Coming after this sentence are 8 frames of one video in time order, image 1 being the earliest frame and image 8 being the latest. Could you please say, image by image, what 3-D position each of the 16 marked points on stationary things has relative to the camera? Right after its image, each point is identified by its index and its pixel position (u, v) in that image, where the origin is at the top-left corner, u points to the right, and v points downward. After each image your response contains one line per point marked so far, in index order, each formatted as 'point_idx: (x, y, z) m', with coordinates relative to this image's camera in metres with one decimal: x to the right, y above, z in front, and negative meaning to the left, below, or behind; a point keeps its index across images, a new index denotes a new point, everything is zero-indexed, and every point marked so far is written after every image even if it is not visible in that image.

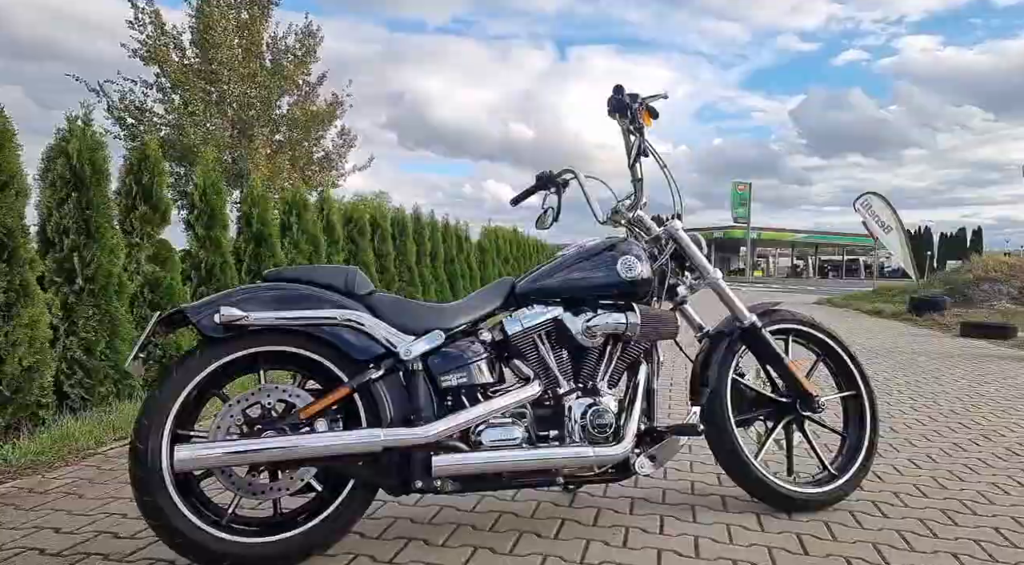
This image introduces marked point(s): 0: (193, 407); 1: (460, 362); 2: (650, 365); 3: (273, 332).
0: (-1.1, -0.5, +3.1) m
1: (-0.2, -0.3, +3.5) m
2: (+0.6, -0.4, +3.9) m
3: (-0.9, -0.2, +3.2) m
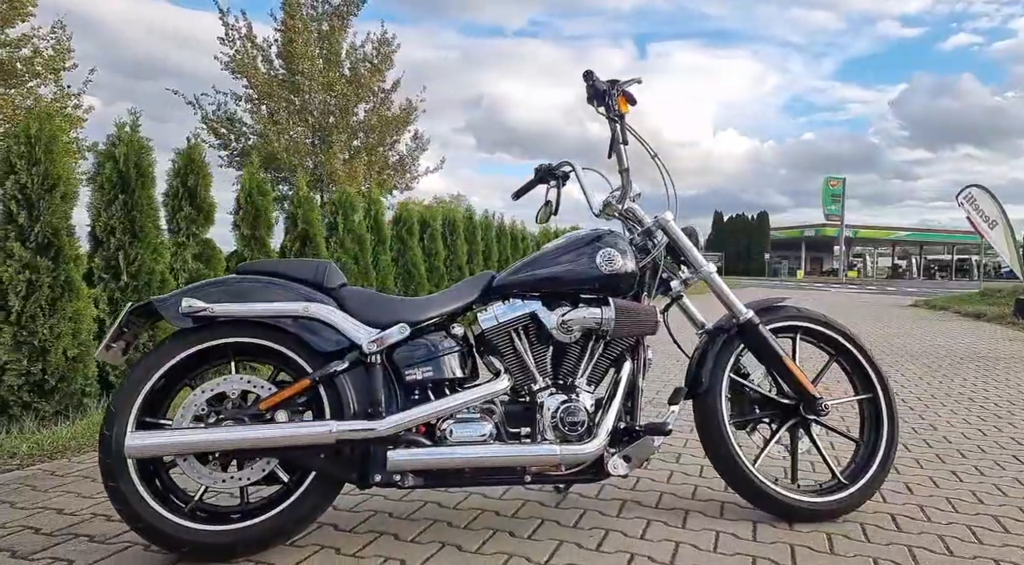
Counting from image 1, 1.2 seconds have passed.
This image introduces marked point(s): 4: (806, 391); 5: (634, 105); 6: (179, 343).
0: (-1.3, -0.4, +3.2) m
1: (-0.3, -0.3, +3.5) m
2: (+0.5, -0.4, +3.8) m
3: (-1.1, -0.2, +3.3) m
4: (+1.3, -0.5, +4.1) m
5: (+0.5, +0.7, +3.6) m
6: (-1.3, -0.2, +3.2) m
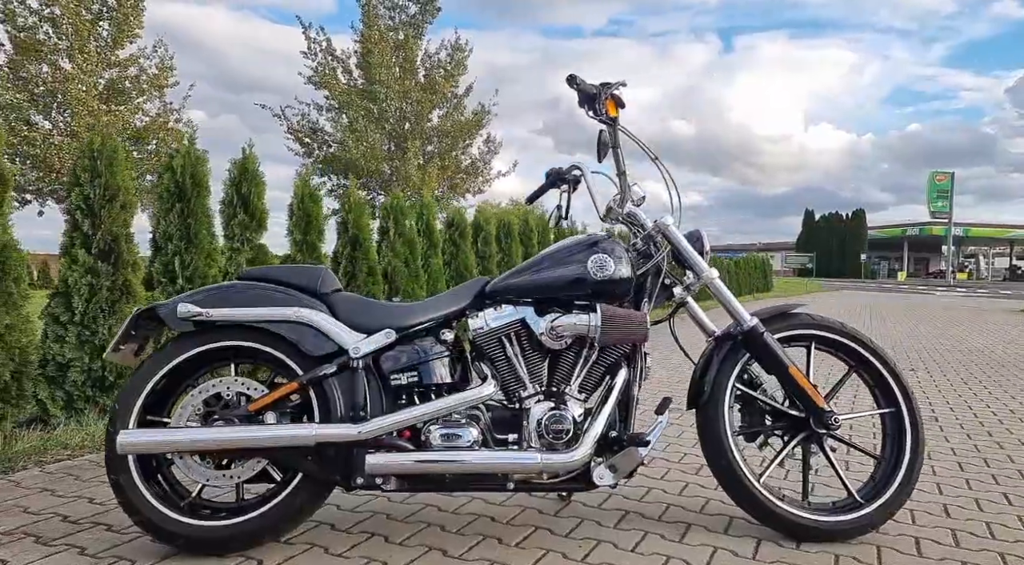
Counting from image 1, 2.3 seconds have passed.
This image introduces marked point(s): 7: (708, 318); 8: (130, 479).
0: (-1.4, -0.5, +3.4) m
1: (-0.4, -0.3, +3.5) m
2: (+0.5, -0.4, +3.7) m
3: (-1.1, -0.2, +3.4) m
4: (+1.3, -0.5, +3.9) m
5: (+0.4, +0.7, +3.5) m
6: (-1.3, -0.3, +3.4) m
7: (+0.9, -0.1, +3.9) m
8: (-1.5, -0.8, +3.3) m
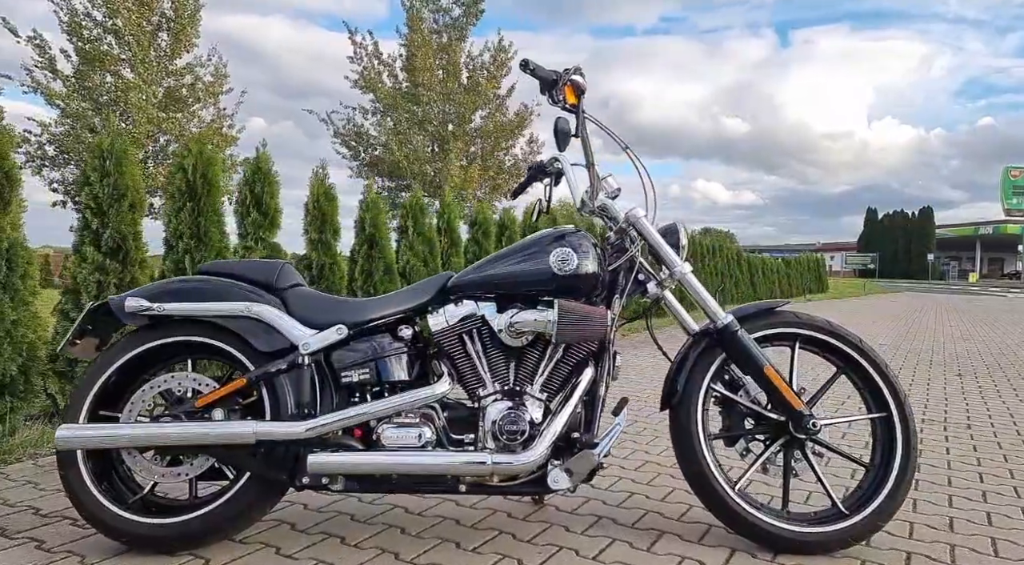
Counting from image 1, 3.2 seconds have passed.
0: (-1.6, -0.4, +3.4) m
1: (-0.6, -0.3, +3.4) m
2: (+0.4, -0.4, +3.6) m
3: (-1.3, -0.2, +3.4) m
4: (+1.1, -0.5, +3.6) m
5: (+0.3, +0.7, +3.4) m
6: (-1.5, -0.2, +3.4) m
7: (+0.8, -0.1, +3.7) m
8: (-1.7, -0.7, +3.3) m
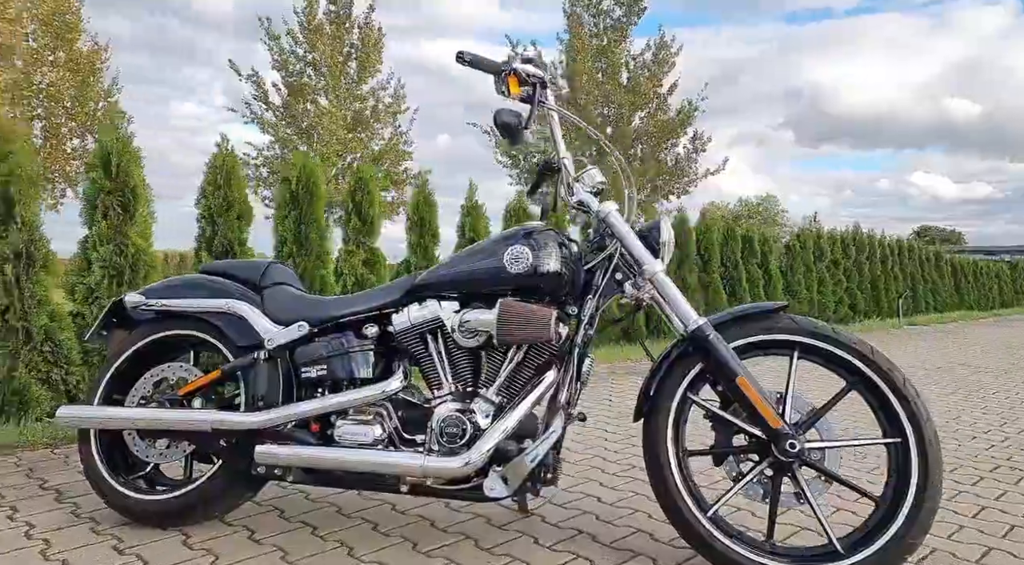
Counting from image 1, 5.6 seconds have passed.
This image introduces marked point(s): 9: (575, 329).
0: (-1.7, -0.4, +3.8) m
1: (-0.7, -0.3, +3.5) m
2: (+0.2, -0.4, +3.4) m
3: (-1.4, -0.2, +3.7) m
4: (+1.0, -0.5, +3.2) m
5: (+0.1, +0.7, +3.2) m
6: (-1.7, -0.2, +3.8) m
7: (+0.6, -0.1, +3.3) m
8: (-1.8, -0.7, +3.7) m
9: (+0.3, -0.2, +3.4) m
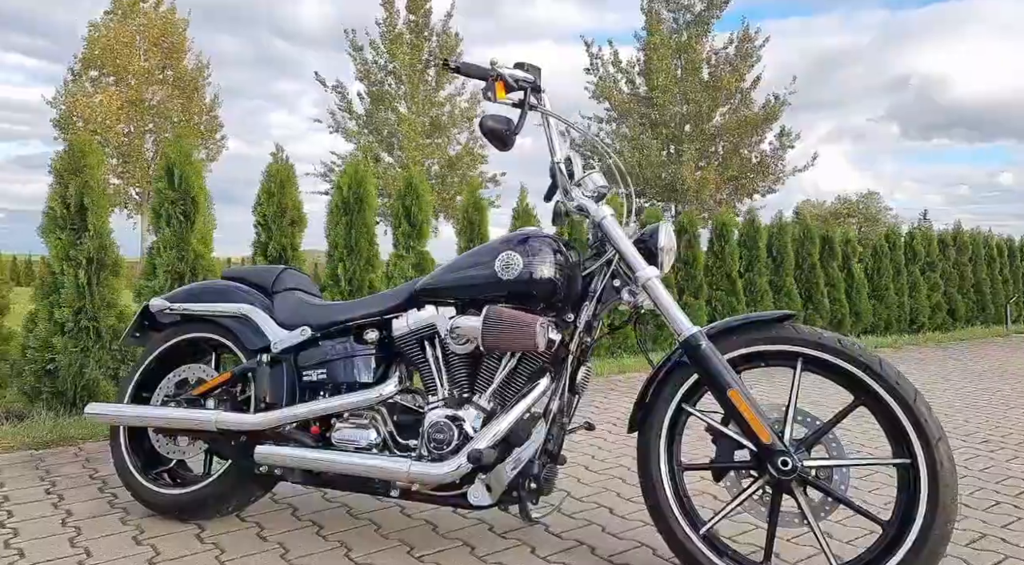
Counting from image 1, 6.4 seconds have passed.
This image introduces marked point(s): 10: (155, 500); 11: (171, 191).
0: (-1.7, -0.4, +4.0) m
1: (-0.7, -0.3, +3.6) m
2: (+0.2, -0.4, +3.3) m
3: (-1.4, -0.2, +3.9) m
4: (+0.9, -0.6, +3.0) m
5: (0.0, +0.7, +3.2) m
6: (-1.6, -0.2, +3.9) m
7: (+0.6, -0.1, +3.2) m
8: (-1.8, -0.7, +3.9) m
9: (+0.2, -0.2, +3.4) m
10: (-1.6, -1.0, +3.8) m
11: (-2.4, +0.6, +6.0) m
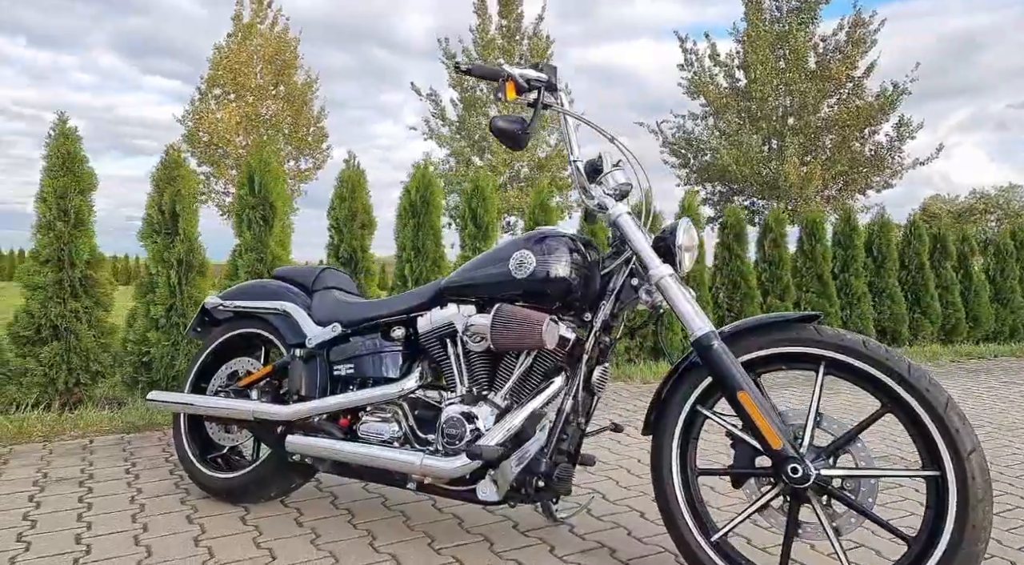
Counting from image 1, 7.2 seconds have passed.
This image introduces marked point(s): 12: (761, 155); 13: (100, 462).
0: (-1.5, -0.4, +4.2) m
1: (-0.6, -0.3, +3.7) m
2: (+0.2, -0.4, +3.3) m
3: (-1.3, -0.2, +4.1) m
4: (+0.9, -0.5, +2.9) m
5: (0.0, +0.7, +3.2) m
6: (-1.5, -0.2, +4.2) m
7: (+0.6, -0.1, +3.2) m
8: (-1.6, -0.7, +4.2) m
9: (+0.3, -0.2, +3.3) m
10: (-1.5, -1.0, +4.1) m
11: (-1.9, +0.6, +6.4) m
12: (+5.8, +3.0, +19.9) m
13: (-2.4, -1.1, +5.0) m
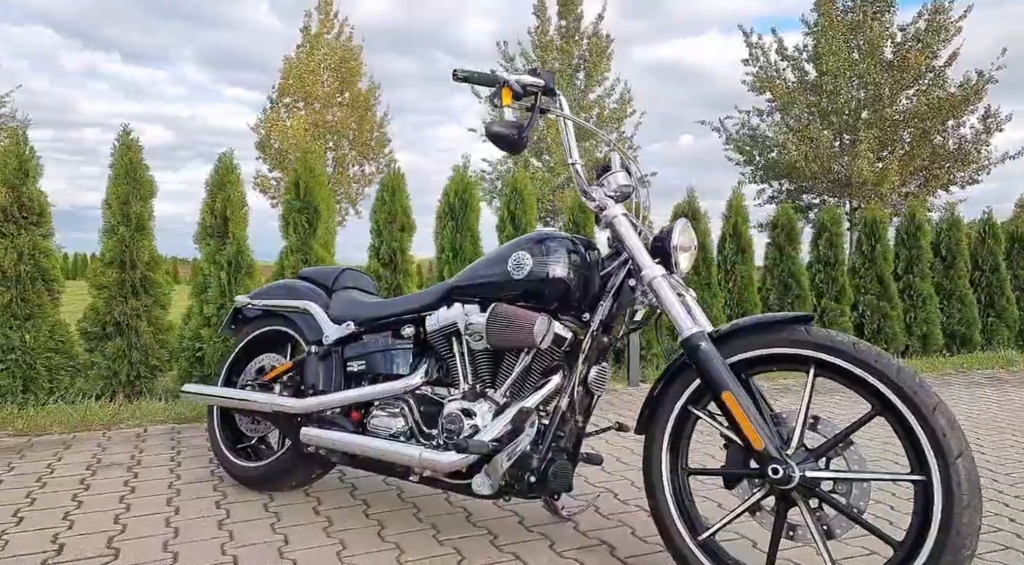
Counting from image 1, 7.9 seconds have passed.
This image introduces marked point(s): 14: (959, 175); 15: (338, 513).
0: (-1.4, -0.4, +4.5) m
1: (-0.6, -0.3, +3.8) m
2: (+0.2, -0.4, +3.4) m
3: (-1.2, -0.2, +4.3) m
4: (+0.9, -0.6, +2.9) m
5: (0.0, +0.7, +3.3) m
6: (-1.4, -0.2, +4.4) m
7: (+0.6, -0.1, +3.2) m
8: (-1.6, -0.7, +4.4) m
9: (+0.3, -0.2, +3.4) m
10: (-1.4, -1.0, +4.3) m
11: (-1.6, +0.6, +6.6) m
12: (+7.4, +2.9, +19.4) m
13: (-2.3, -1.0, +5.3) m
14: (+10.3, +2.4, +19.4) m
15: (-0.8, -1.1, +3.9) m
